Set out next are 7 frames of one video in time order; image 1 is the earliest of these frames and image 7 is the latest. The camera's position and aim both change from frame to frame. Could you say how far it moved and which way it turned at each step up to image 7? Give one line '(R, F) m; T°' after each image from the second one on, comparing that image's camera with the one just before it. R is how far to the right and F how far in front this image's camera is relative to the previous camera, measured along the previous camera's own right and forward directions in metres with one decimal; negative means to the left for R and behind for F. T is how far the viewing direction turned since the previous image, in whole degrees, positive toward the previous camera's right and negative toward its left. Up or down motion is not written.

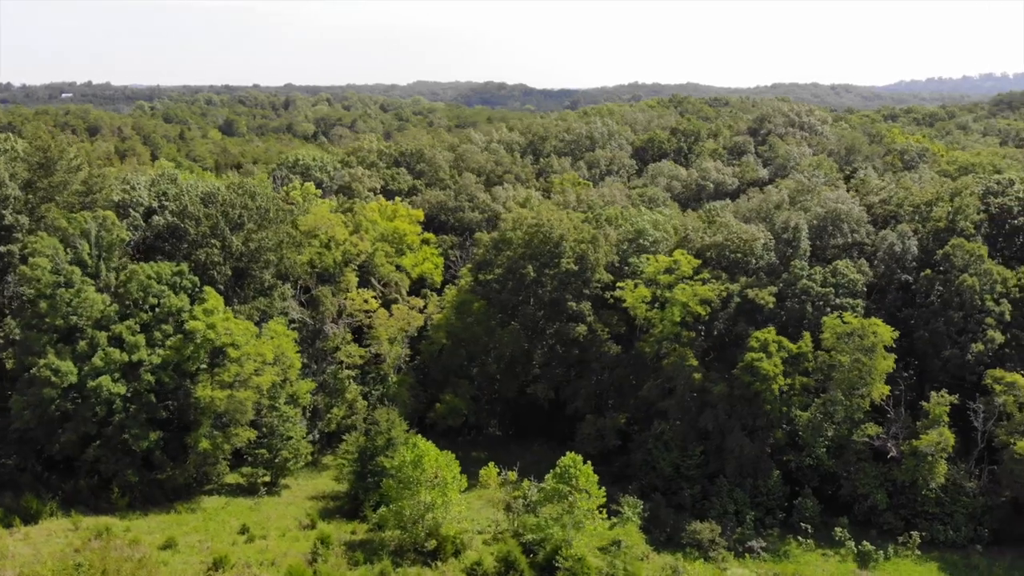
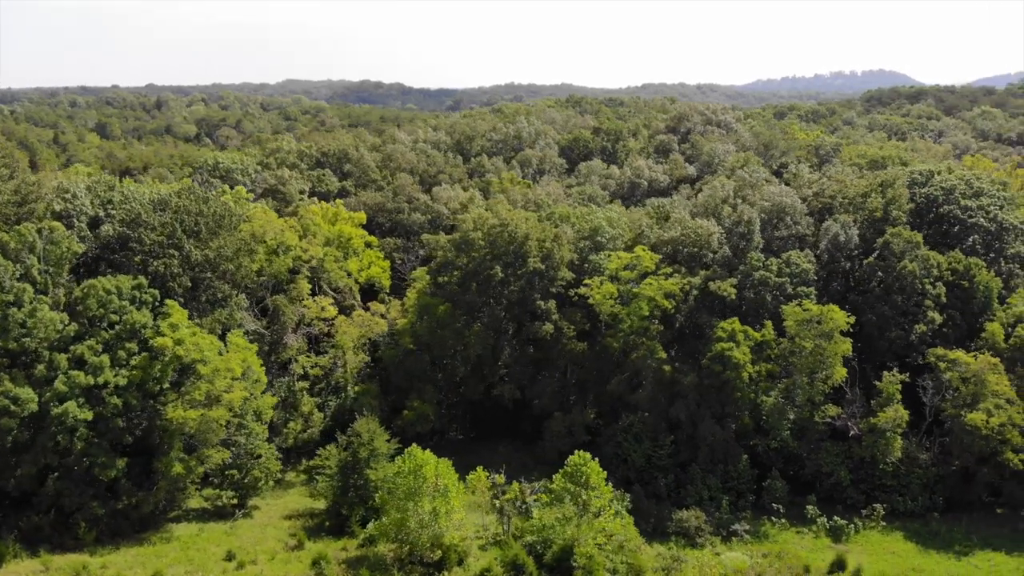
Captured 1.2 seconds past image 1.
(-3.5, +0.5) m; +9°
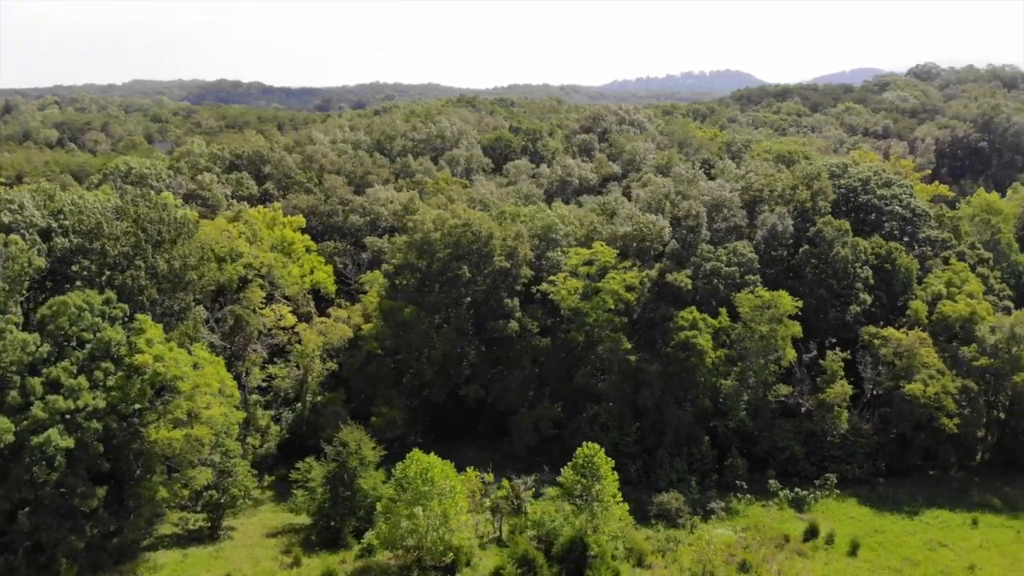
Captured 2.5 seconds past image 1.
(-3.8, +0.2) m; +10°
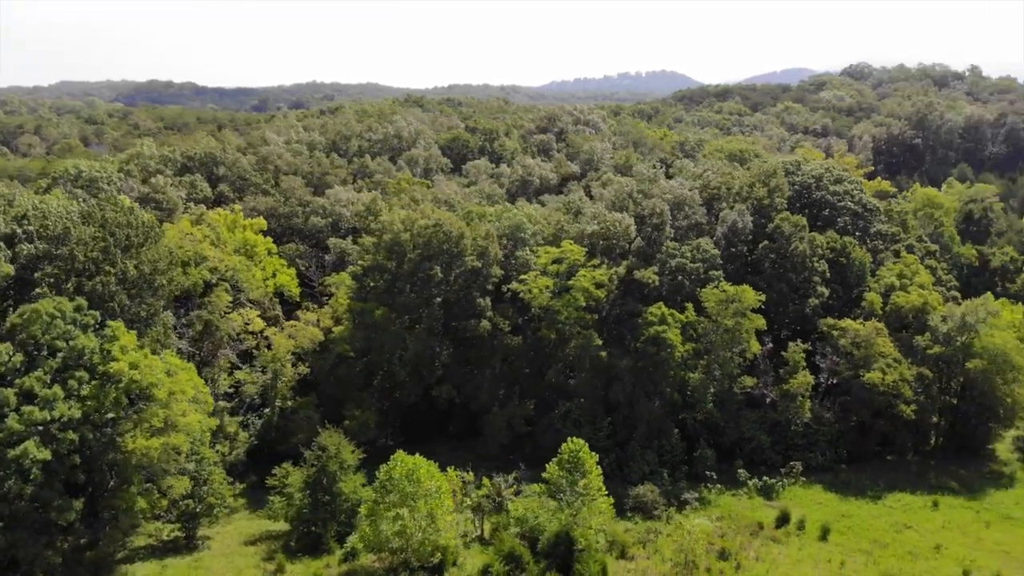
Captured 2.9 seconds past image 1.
(-1.2, -0.1) m; +4°
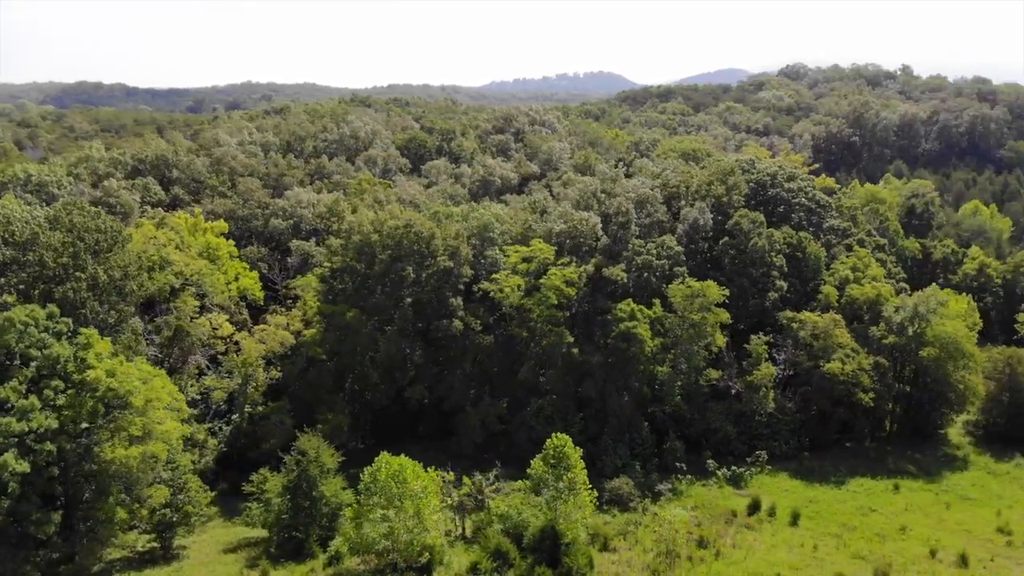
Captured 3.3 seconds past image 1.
(-1.2, -0.2) m; +4°
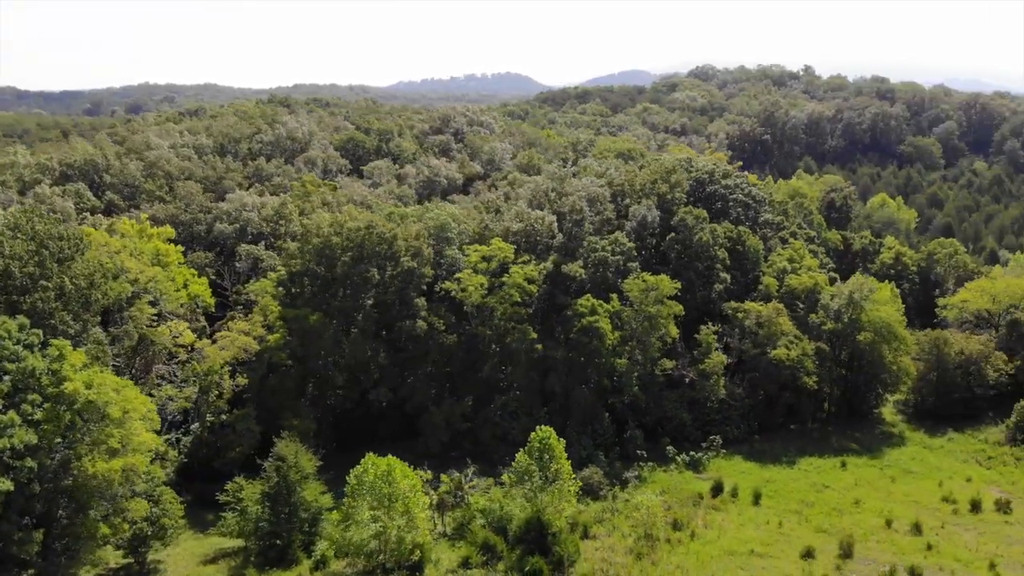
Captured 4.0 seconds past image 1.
(-2.1, -0.3) m; +6°
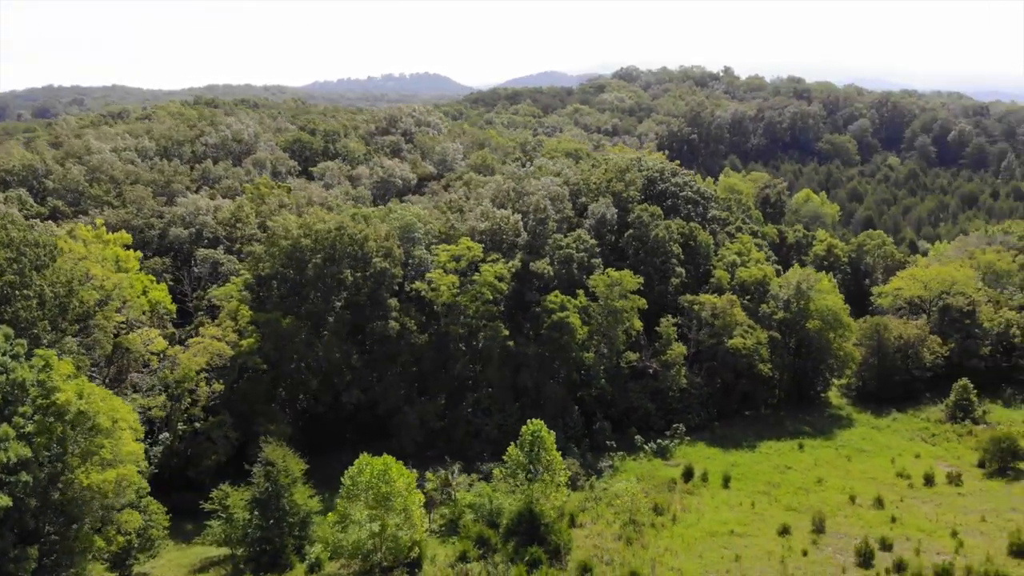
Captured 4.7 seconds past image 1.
(-2.1, -0.4) m; +6°
